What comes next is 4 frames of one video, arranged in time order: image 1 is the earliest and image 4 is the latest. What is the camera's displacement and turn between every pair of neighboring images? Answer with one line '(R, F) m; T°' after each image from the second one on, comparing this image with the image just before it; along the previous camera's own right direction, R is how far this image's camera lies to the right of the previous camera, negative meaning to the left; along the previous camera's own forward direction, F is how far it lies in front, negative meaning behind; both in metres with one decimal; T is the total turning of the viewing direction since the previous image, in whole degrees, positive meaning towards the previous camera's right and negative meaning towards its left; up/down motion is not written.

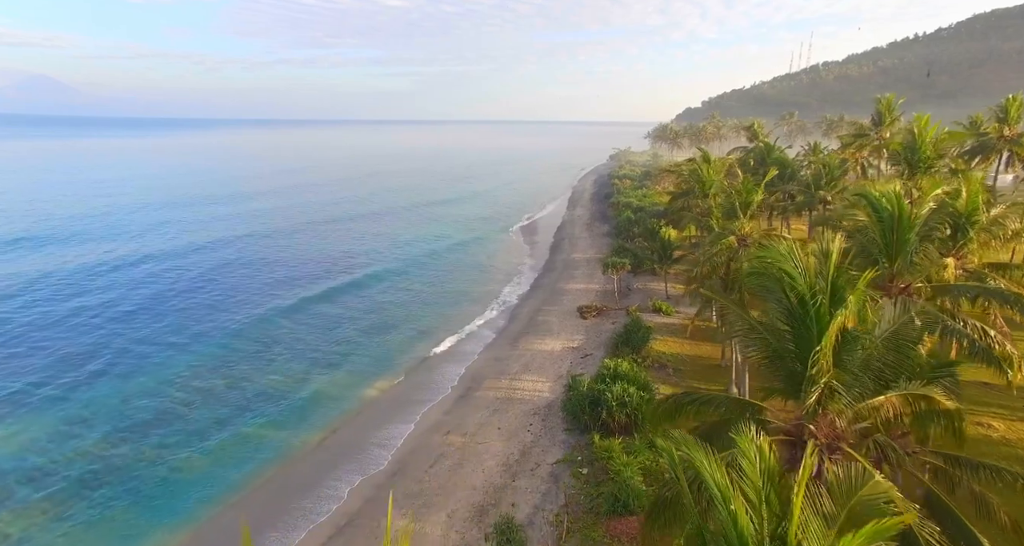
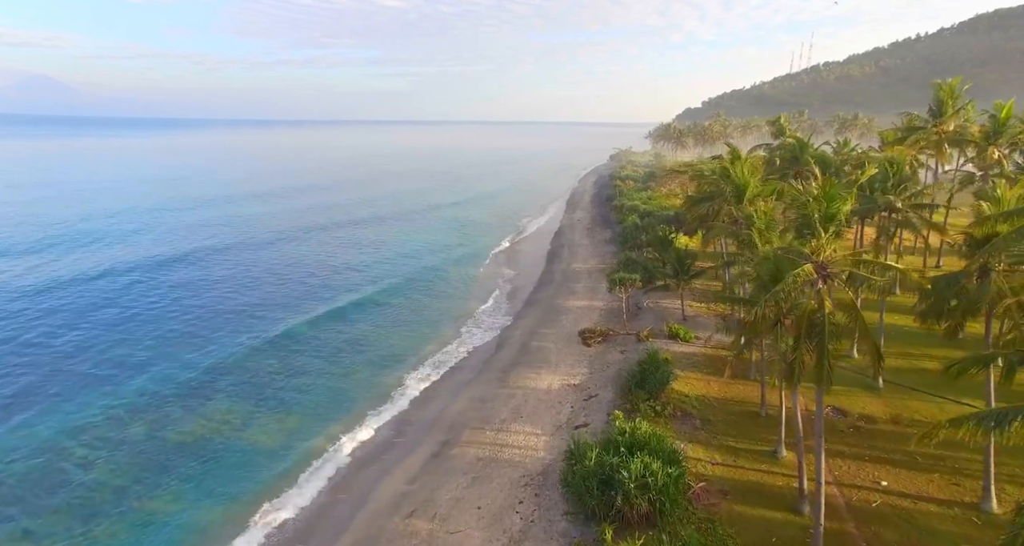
(+0.5, +5.9) m; 0°
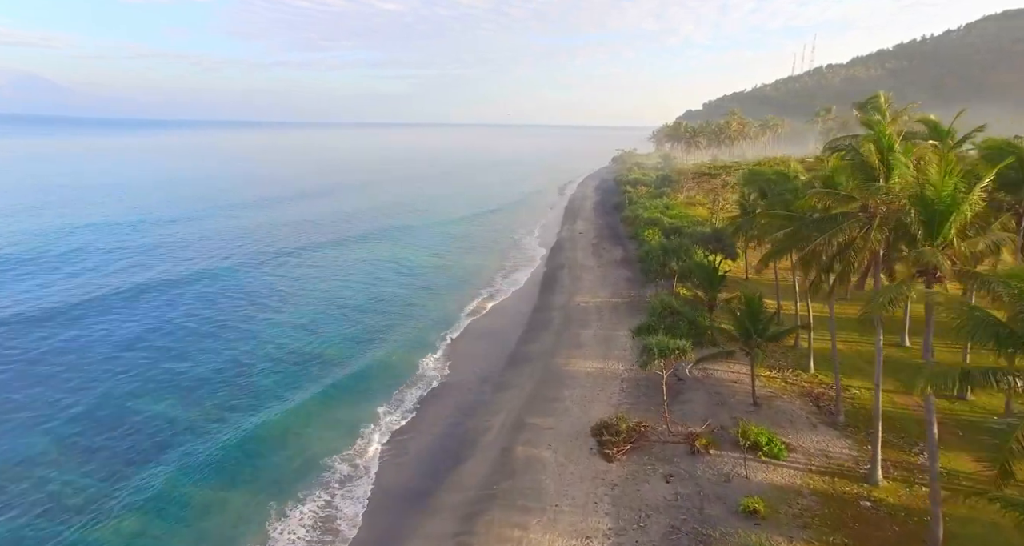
(+0.9, +12.6) m; 0°
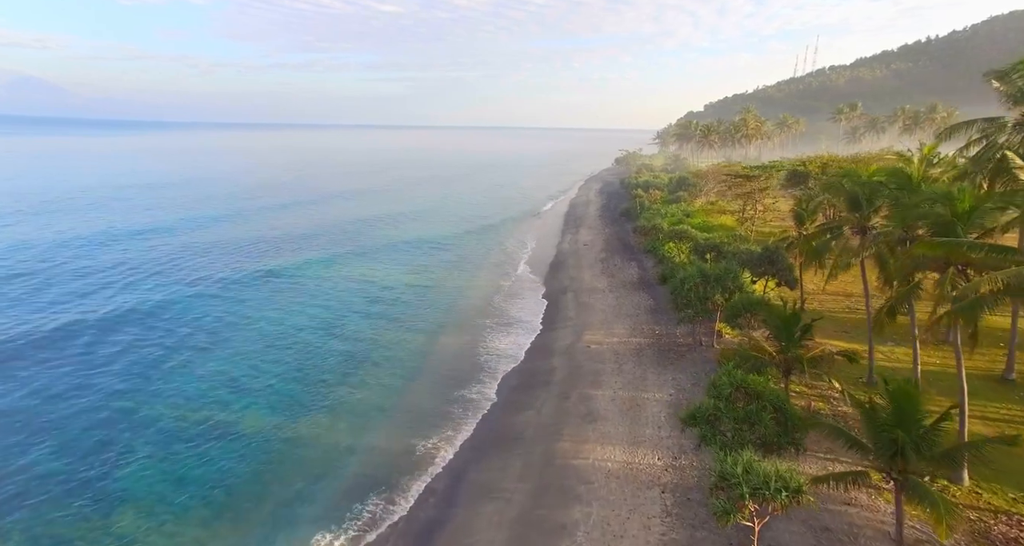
(+0.5, +9.2) m; 0°
